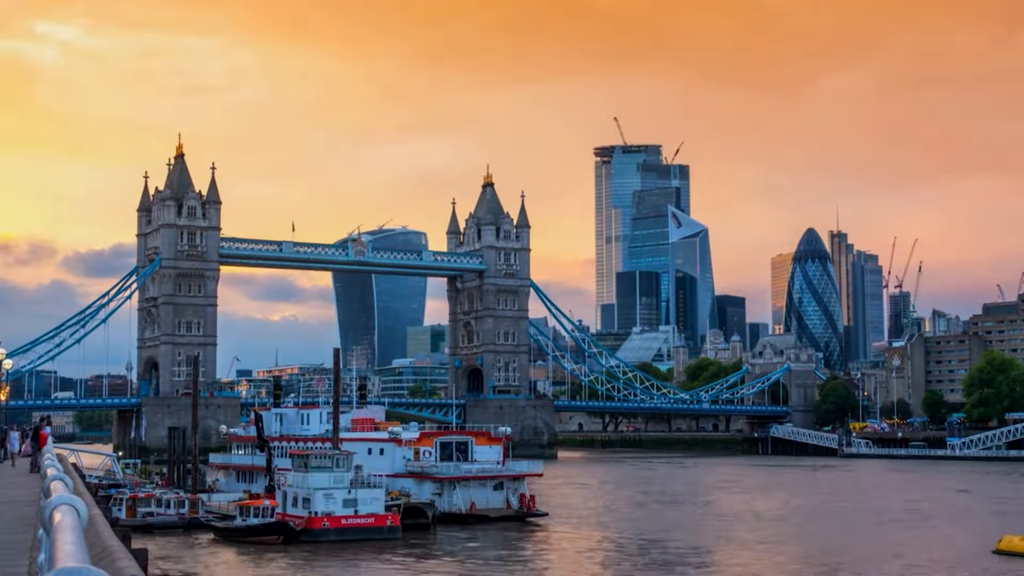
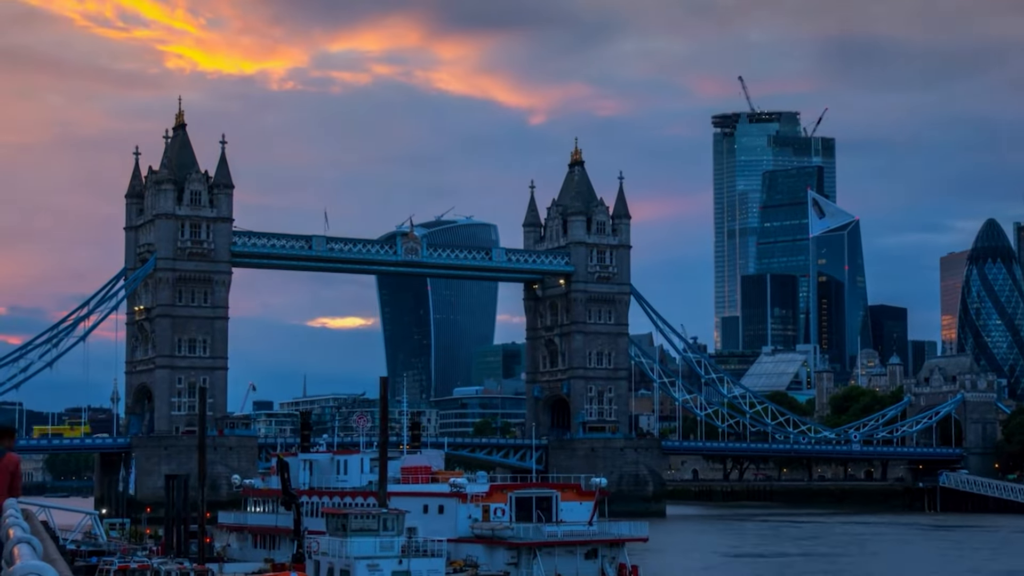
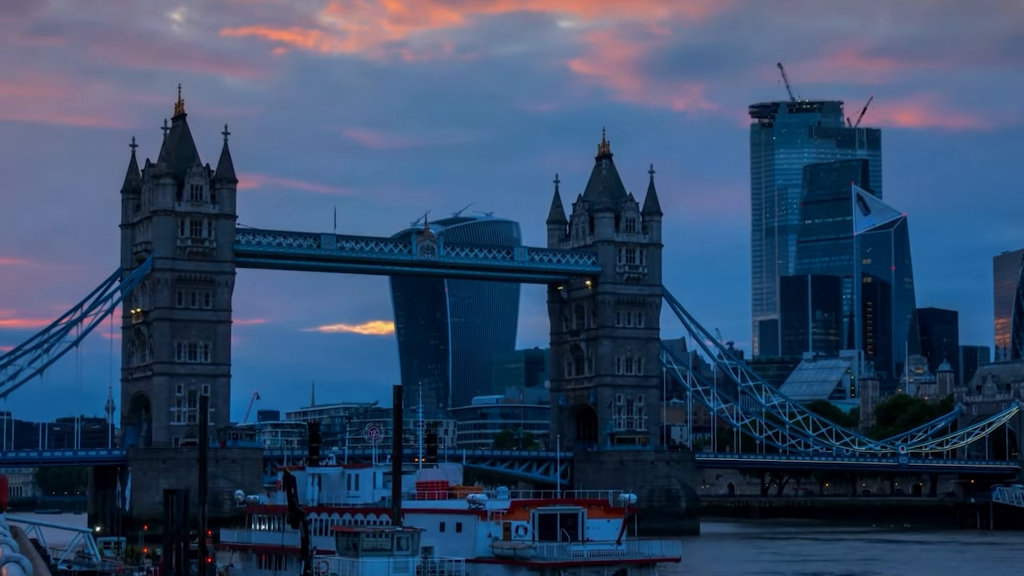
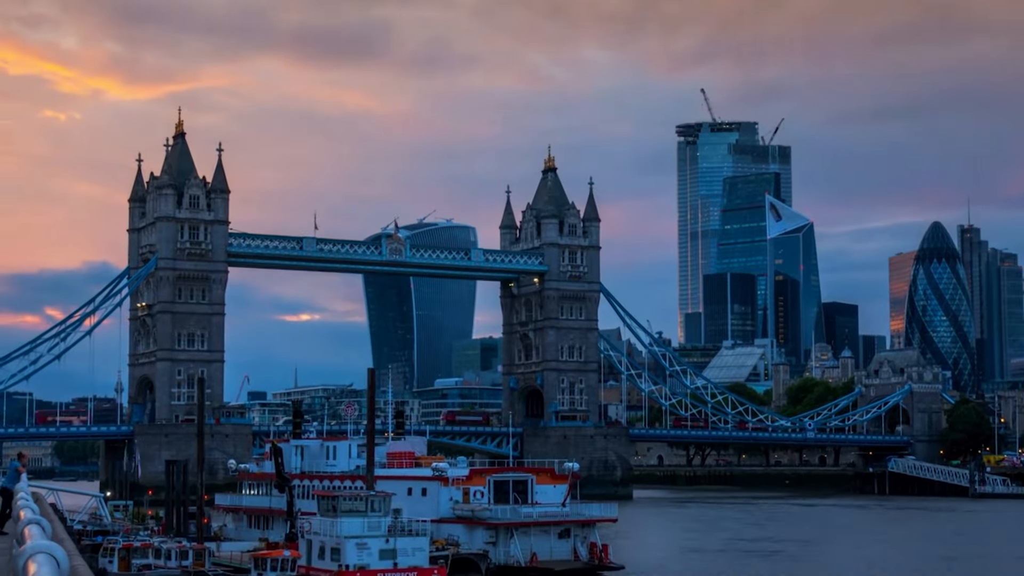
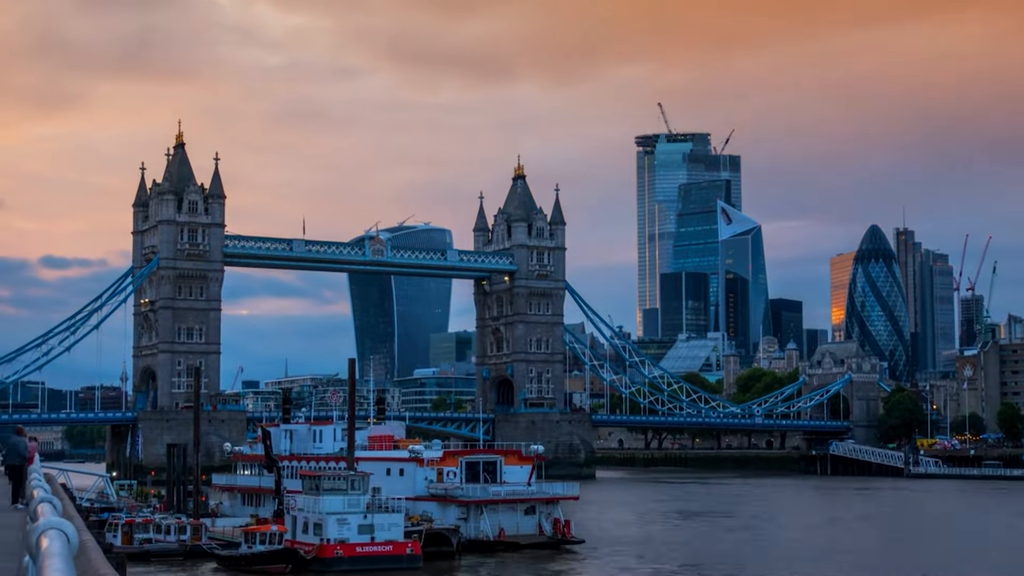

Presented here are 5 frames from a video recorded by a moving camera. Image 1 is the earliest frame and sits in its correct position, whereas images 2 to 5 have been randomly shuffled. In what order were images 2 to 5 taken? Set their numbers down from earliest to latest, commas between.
5, 4, 2, 3
